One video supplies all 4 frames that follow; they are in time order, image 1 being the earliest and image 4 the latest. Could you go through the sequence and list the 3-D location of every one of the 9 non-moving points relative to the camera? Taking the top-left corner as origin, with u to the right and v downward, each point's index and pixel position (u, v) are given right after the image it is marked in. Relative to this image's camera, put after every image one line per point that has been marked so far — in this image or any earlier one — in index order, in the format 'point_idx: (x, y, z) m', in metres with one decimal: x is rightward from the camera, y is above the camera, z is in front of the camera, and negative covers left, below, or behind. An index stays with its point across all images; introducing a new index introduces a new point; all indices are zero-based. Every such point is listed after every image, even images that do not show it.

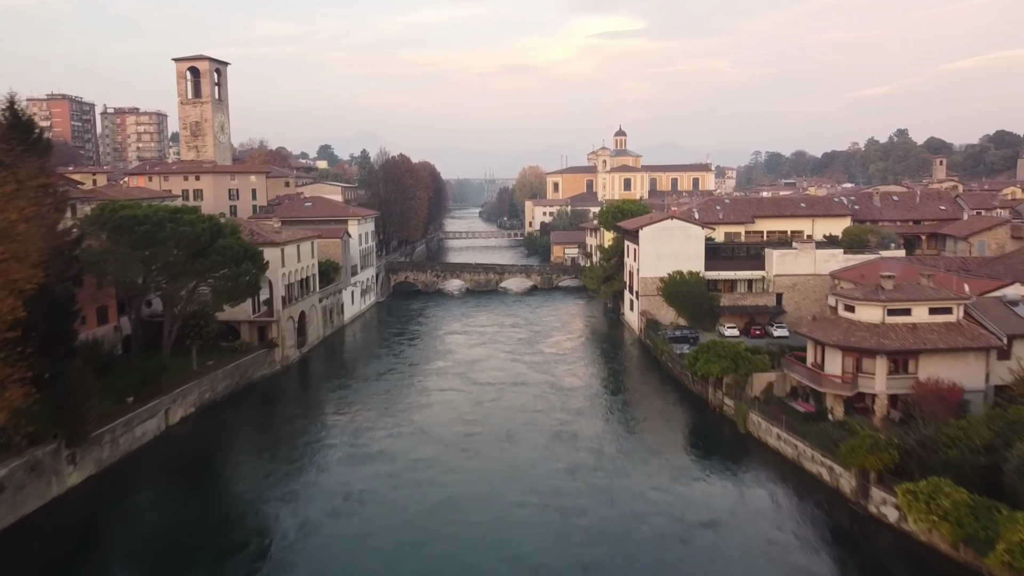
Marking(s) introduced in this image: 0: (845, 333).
0: (+7.3, -1.0, +19.9) m
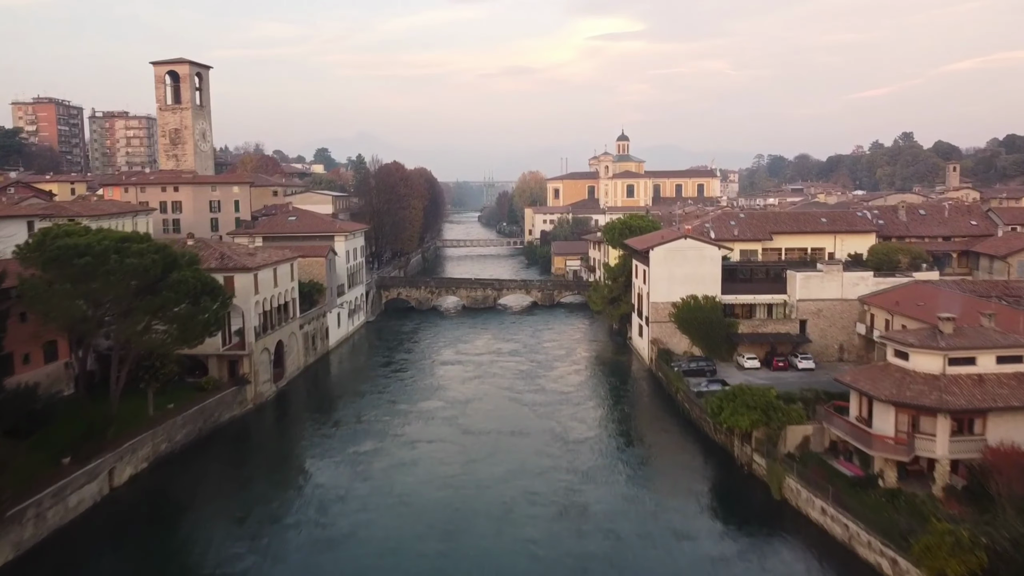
0: (+7.3, -1.8, +17.1) m
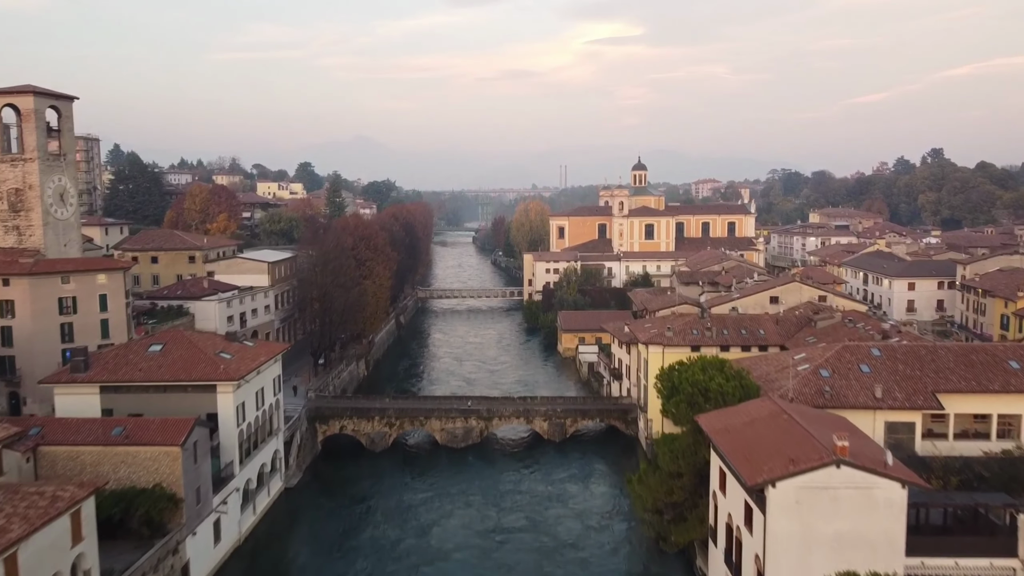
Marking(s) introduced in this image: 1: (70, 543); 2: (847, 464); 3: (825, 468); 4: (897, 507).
0: (+7.1, -6.5, +2.4) m
1: (-7.6, -4.4, +15.7) m
2: (+5.7, -3.0, +15.5) m
3: (+5.4, -3.1, +15.6) m
4: (+6.7, -3.8, +15.7) m
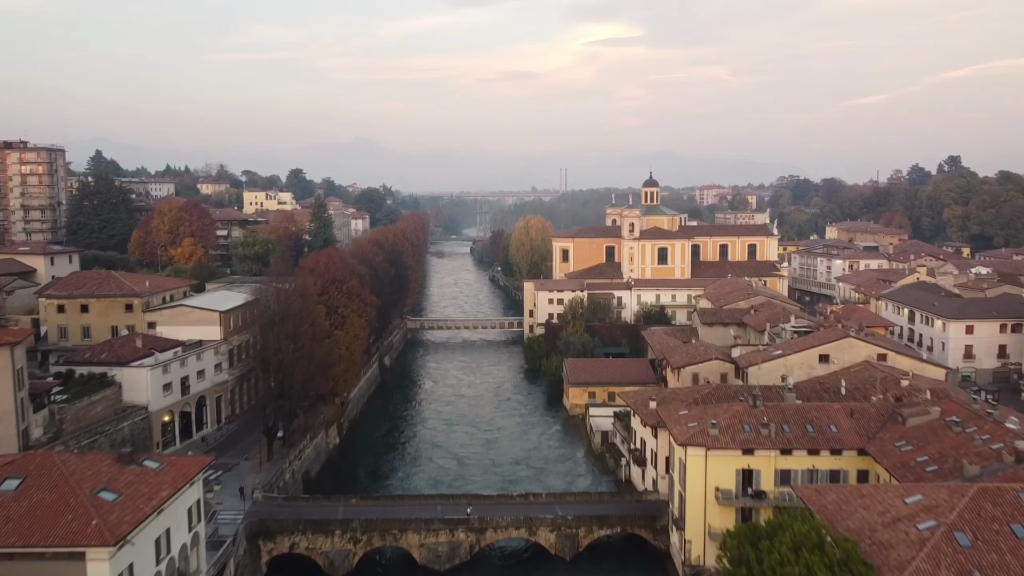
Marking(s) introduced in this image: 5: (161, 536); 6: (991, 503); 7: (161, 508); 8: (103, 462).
0: (+7.1, -8.8, -4.7) m
1: (-7.7, -6.6, +8.5) m
2: (+5.7, -5.3, +8.3) m
3: (+5.4, -5.3, +8.4) m
4: (+6.6, -6.0, +8.5) m
5: (-7.3, -5.2, +18.9) m
6: (+8.8, -4.0, +16.7) m
7: (-7.3, -4.5, +18.8) m
8: (-8.7, -3.7, +19.4) m
